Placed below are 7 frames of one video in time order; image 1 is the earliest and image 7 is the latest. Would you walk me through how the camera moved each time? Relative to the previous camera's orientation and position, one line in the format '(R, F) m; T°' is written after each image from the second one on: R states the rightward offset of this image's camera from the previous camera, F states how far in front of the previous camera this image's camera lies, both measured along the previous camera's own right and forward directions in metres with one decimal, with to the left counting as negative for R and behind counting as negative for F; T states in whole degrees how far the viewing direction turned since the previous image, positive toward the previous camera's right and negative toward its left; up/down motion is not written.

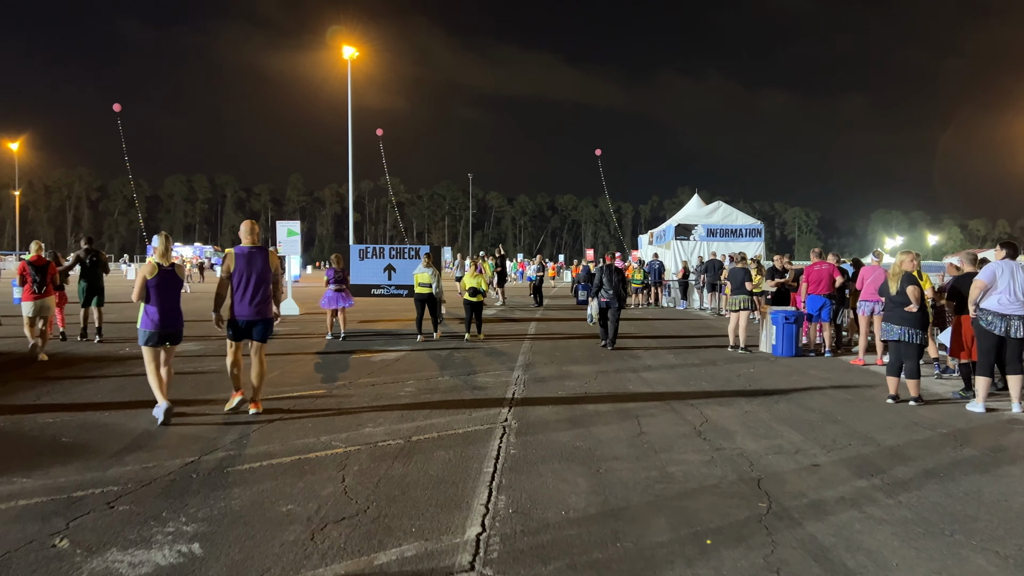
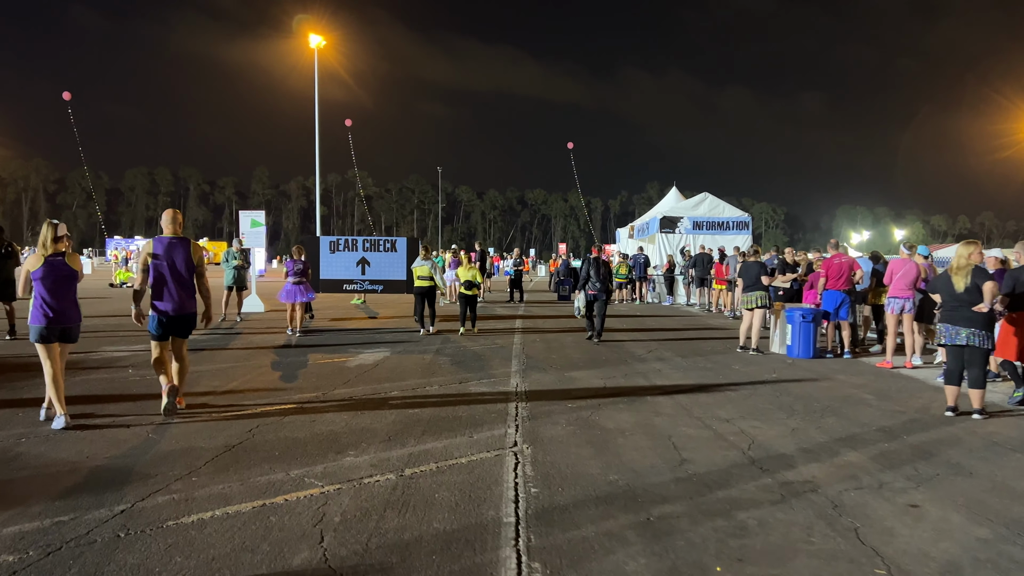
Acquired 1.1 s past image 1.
(-0.3, +1.0) m; +2°
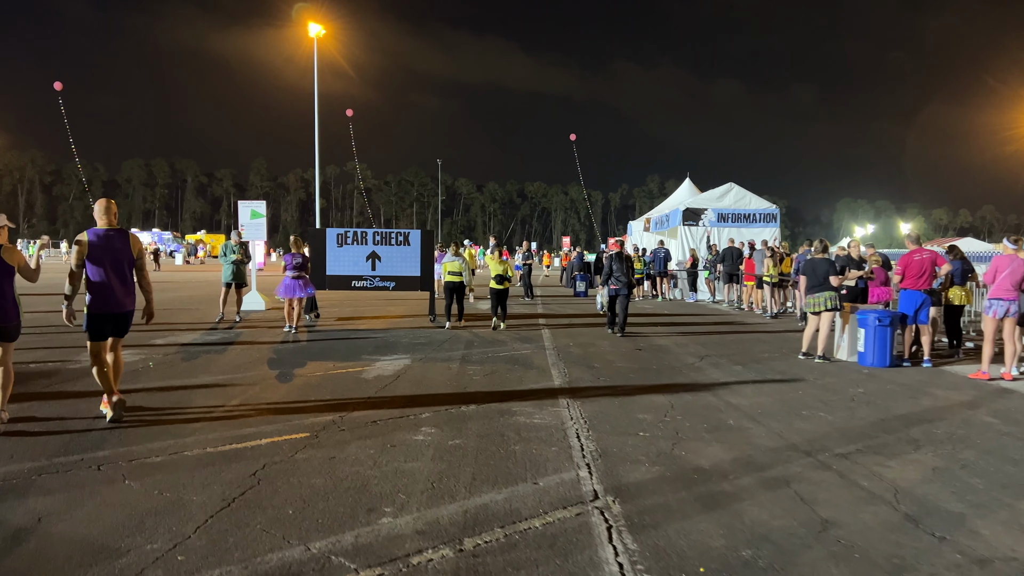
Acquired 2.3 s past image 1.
(-0.4, +1.1) m; 0°
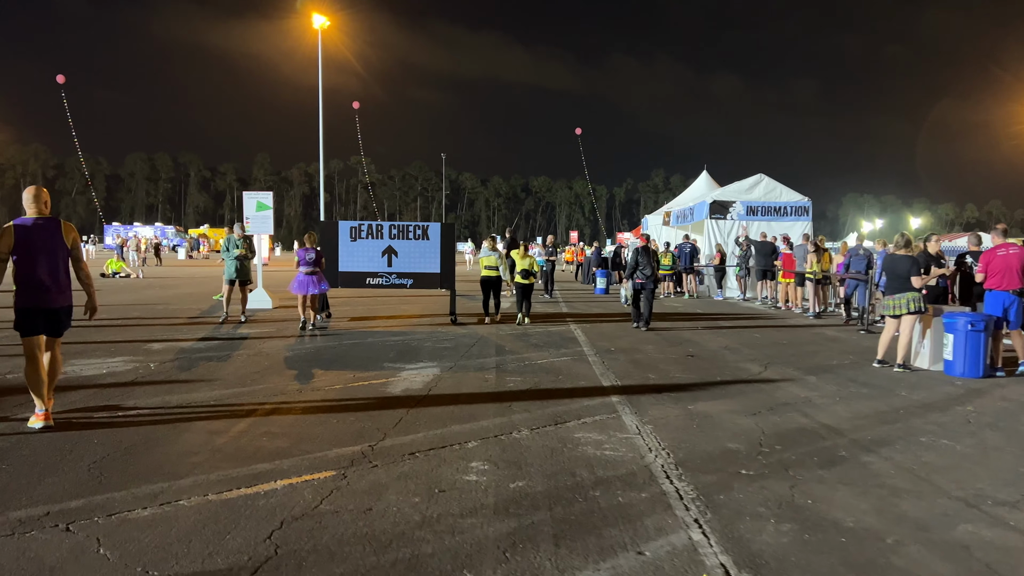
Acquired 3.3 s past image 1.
(-0.4, +1.0) m; 0°
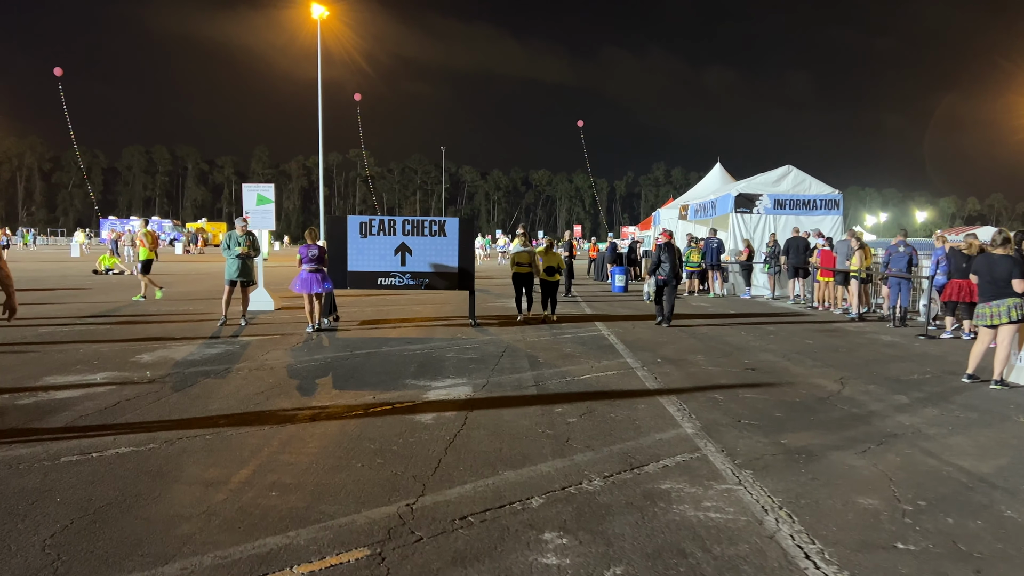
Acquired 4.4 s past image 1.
(-0.4, +1.0) m; 0°
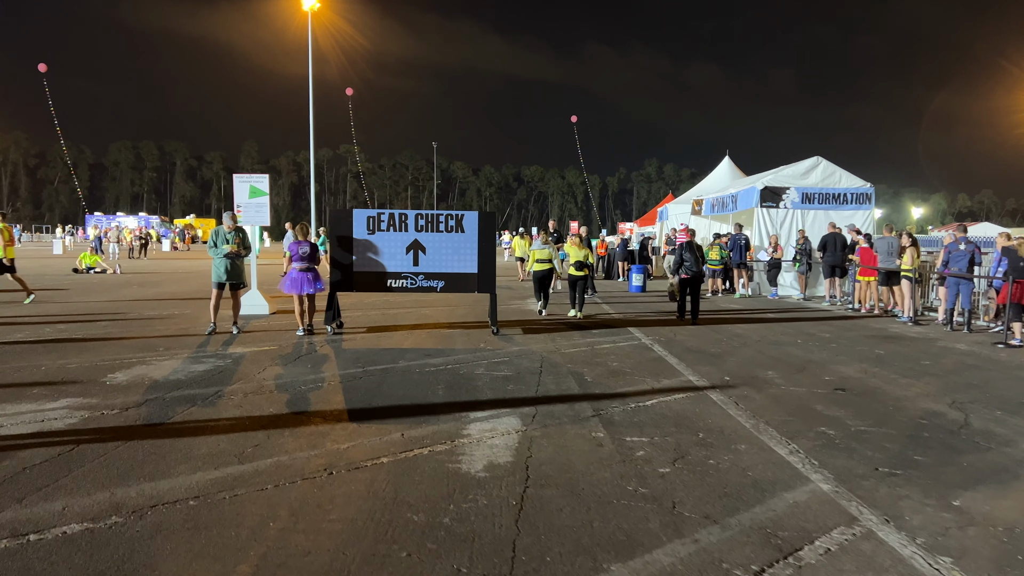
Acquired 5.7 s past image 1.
(-0.4, +1.2) m; +1°
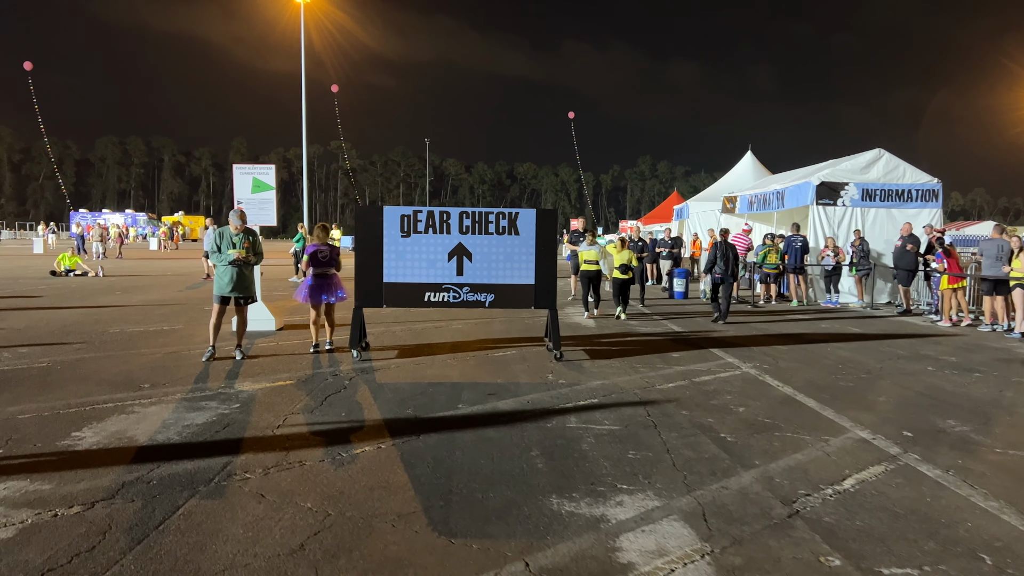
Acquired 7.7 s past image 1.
(-0.7, +1.7) m; +1°
